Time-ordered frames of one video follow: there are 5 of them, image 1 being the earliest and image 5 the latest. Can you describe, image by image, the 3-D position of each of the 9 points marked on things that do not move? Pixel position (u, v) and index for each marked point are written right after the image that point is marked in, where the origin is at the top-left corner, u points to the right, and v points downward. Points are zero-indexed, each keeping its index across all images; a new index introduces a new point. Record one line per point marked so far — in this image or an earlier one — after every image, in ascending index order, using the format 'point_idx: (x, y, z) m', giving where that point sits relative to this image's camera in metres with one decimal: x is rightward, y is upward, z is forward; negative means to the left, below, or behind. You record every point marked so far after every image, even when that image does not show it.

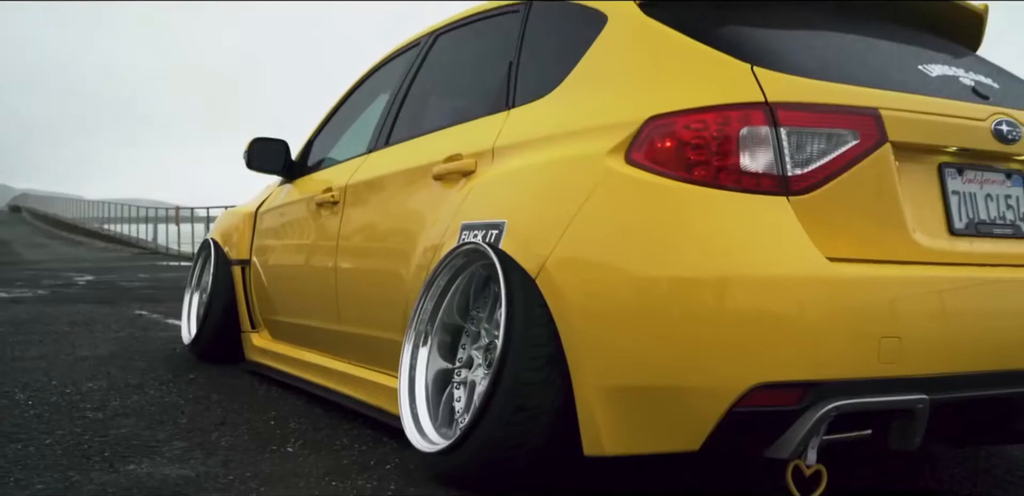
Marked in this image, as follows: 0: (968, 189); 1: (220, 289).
0: (+1.1, +0.1, +2.2) m
1: (-1.4, -0.2, +4.5) m
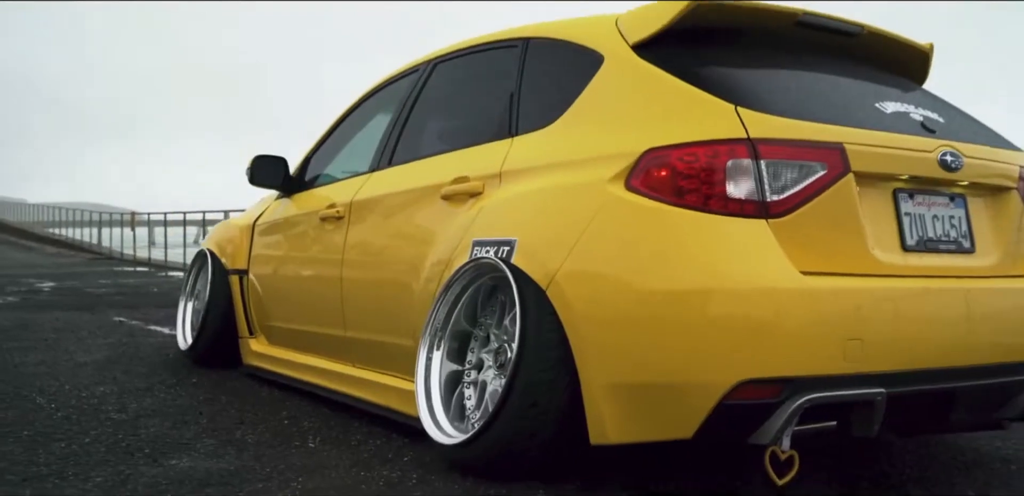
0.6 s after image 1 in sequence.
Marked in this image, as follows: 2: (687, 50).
0: (+1.1, +0.1, +2.6) m
1: (-1.5, -0.2, +4.7) m
2: (+0.5, +0.6, +2.7) m
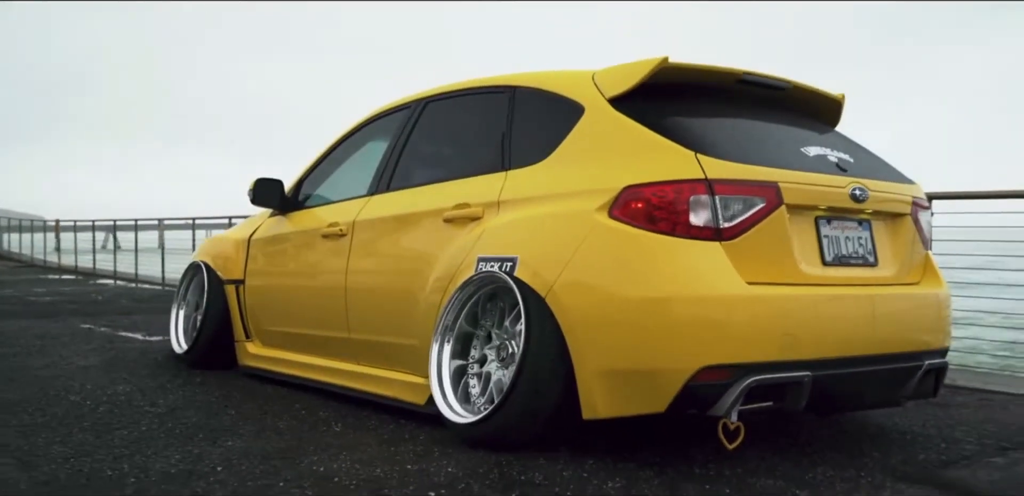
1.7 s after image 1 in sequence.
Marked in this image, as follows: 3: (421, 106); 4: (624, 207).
0: (+1.1, +0.1, +3.3) m
1: (-1.6, -0.3, +5.2) m
2: (+0.5, +0.5, +3.4) m
3: (-0.4, +0.7, +4.3) m
4: (+0.4, +0.1, +3.1) m
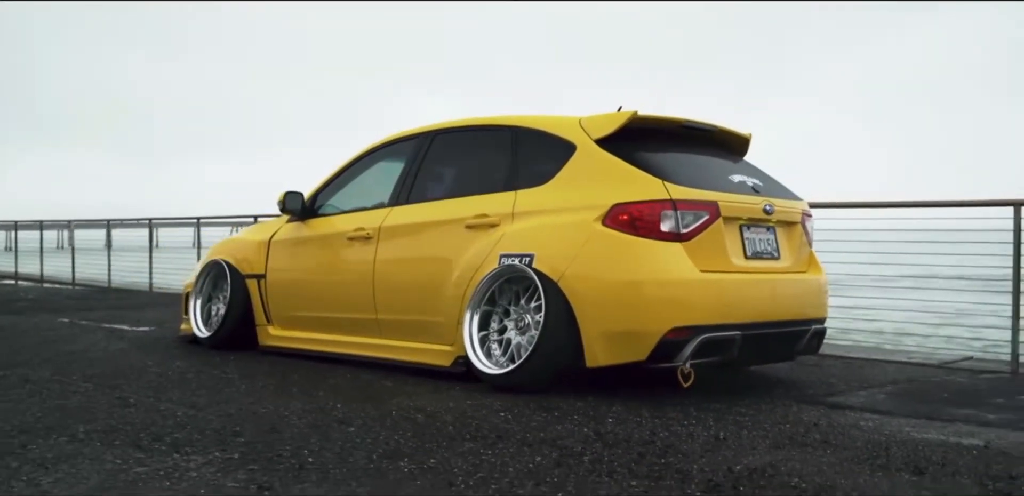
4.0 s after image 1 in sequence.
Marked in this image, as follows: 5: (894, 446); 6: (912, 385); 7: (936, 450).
0: (+1.2, +0.1, +4.7) m
1: (-1.8, -0.3, +6.2) m
2: (+0.6, +0.5, +4.7) m
3: (-0.5, +0.7, +5.5) m
4: (+0.5, +0.1, +4.4) m
5: (+1.3, -0.7, +3.3) m
6: (+2.2, -0.7, +5.0) m
7: (+1.5, -0.7, +3.2) m
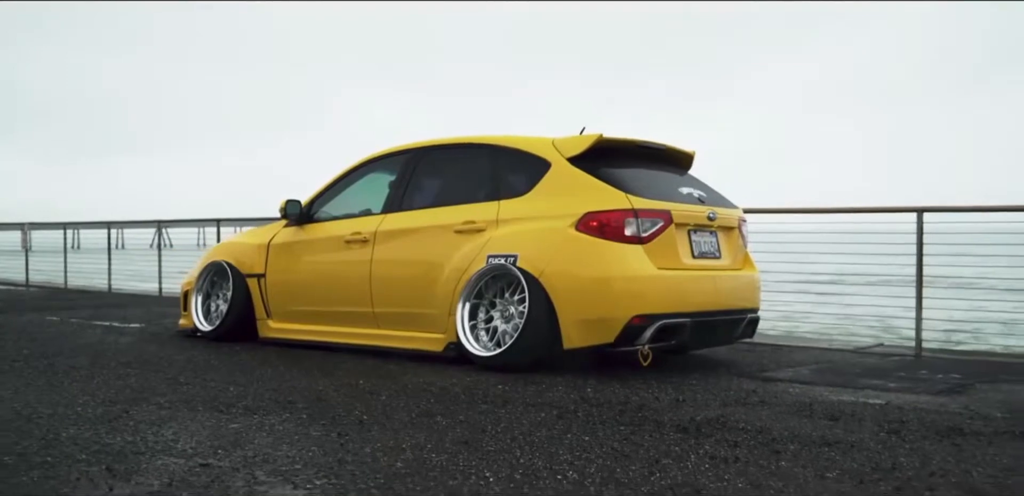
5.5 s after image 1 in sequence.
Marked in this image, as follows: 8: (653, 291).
0: (+1.1, +0.1, +5.6) m
1: (-2.0, -0.3, +6.8) m
2: (+0.5, +0.5, +5.5) m
3: (-0.6, +0.6, +6.3) m
4: (+0.4, +0.1, +5.2) m
5: (+1.3, -0.7, +4.2) m
6: (+2.0, -0.7, +6.0) m
7: (+1.5, -0.7, +4.1) m
8: (+0.8, -0.2, +5.1) m
